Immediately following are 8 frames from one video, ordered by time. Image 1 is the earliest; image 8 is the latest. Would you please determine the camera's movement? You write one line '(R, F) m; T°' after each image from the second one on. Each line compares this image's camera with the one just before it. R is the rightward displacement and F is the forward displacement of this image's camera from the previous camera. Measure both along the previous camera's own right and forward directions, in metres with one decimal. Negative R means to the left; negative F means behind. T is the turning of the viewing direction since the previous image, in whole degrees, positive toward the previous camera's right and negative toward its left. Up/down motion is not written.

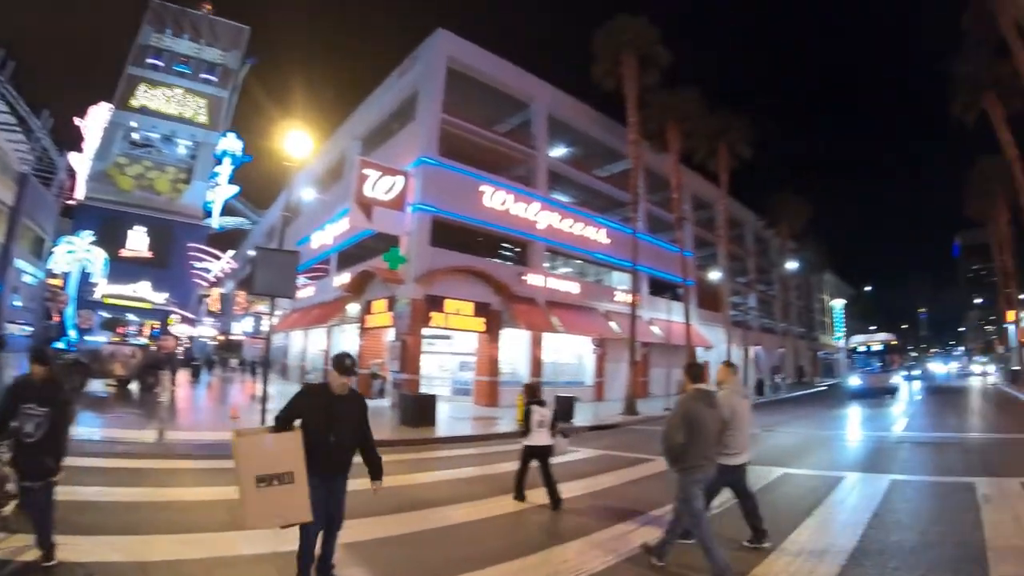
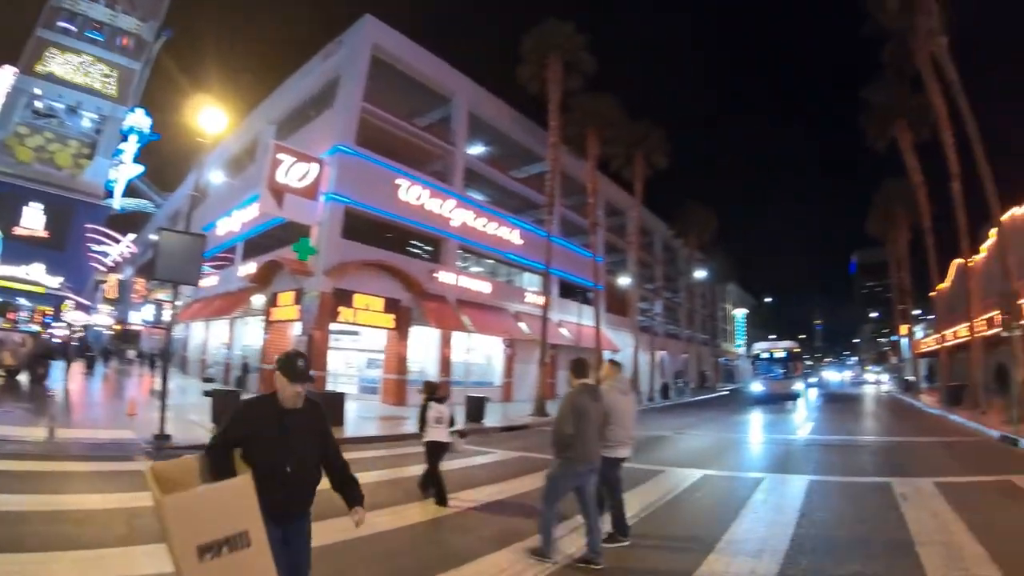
(-0.4, +0.4) m; +8°
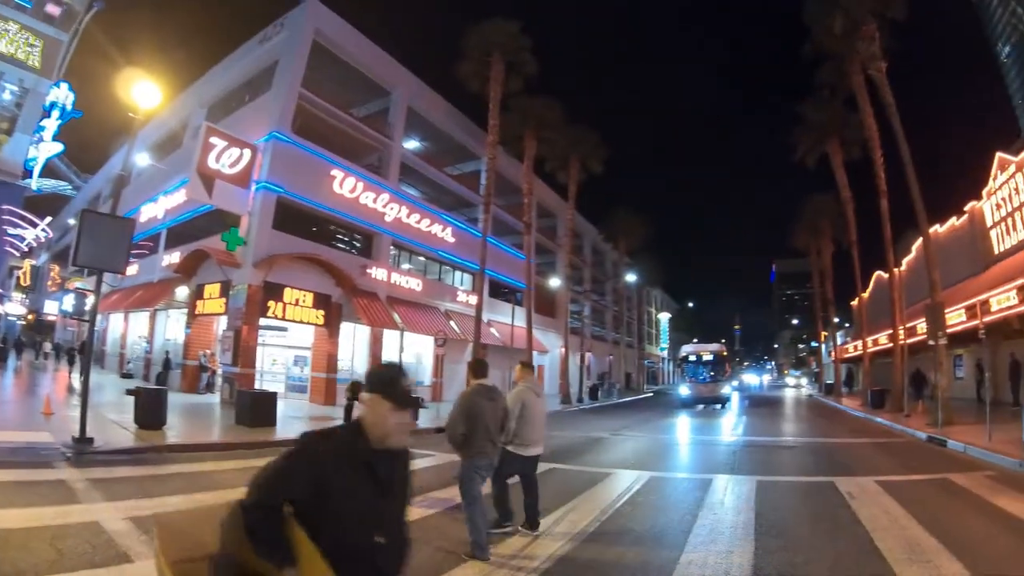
(-0.7, +0.3) m; +7°
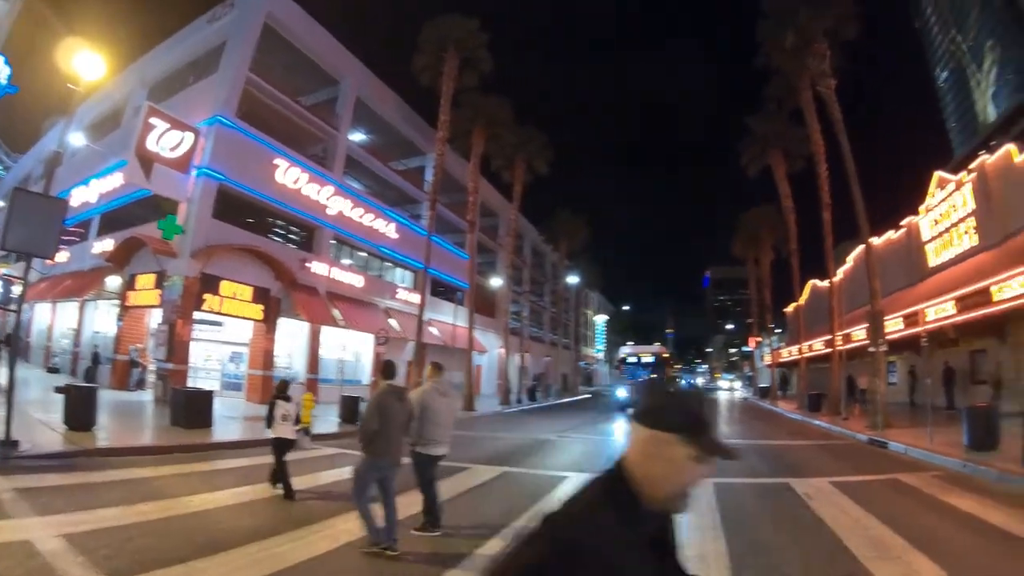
(-0.7, +0.3) m; +7°
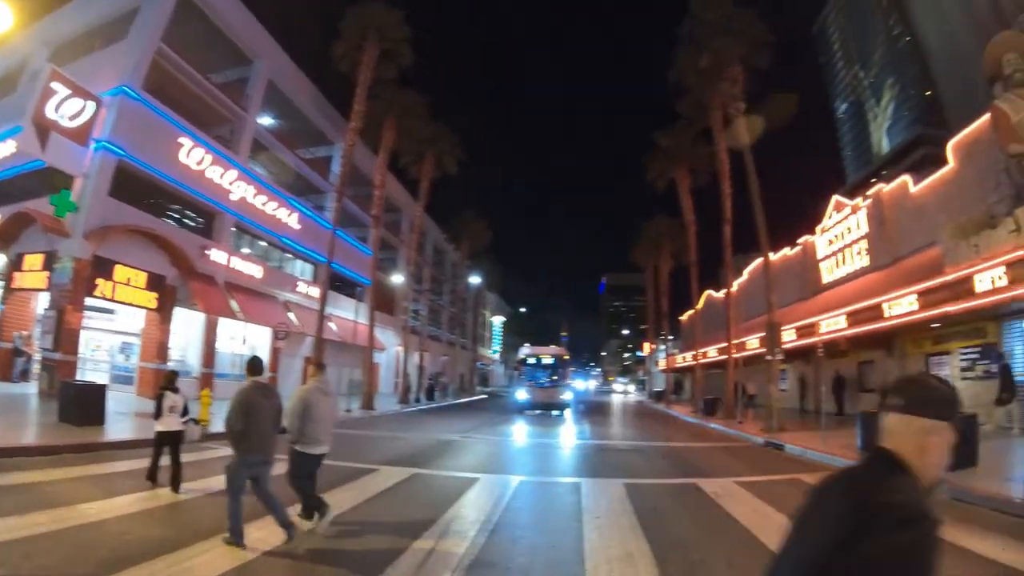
(-0.7, 0.0) m; +10°
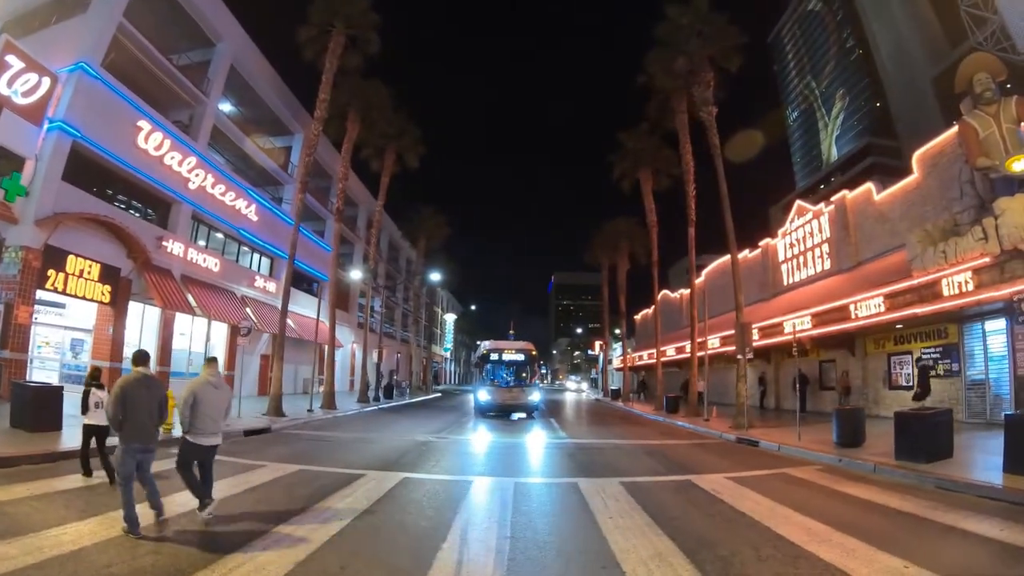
(-1.3, +0.3) m; +6°
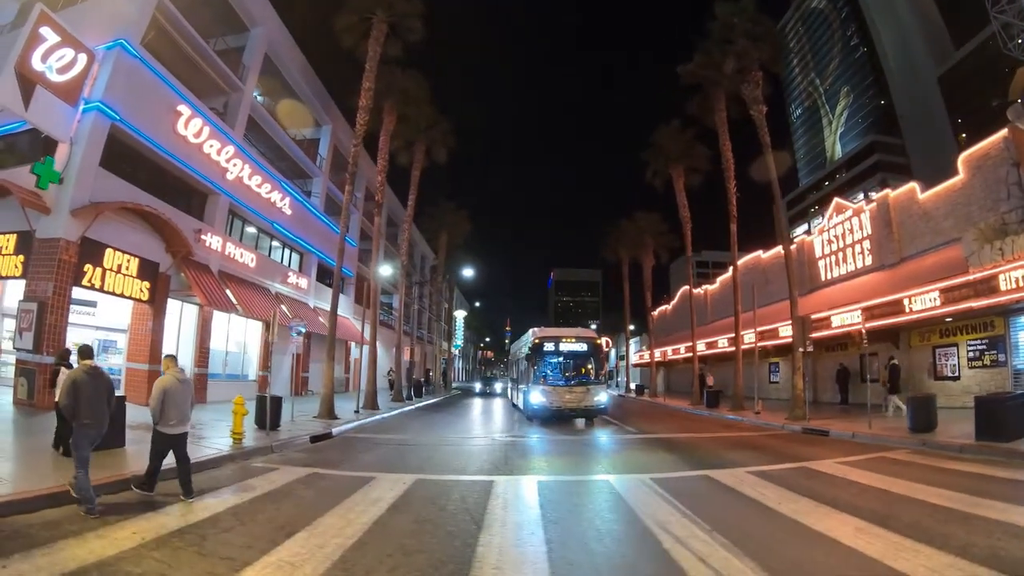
(-4.0, +0.4) m; +6°
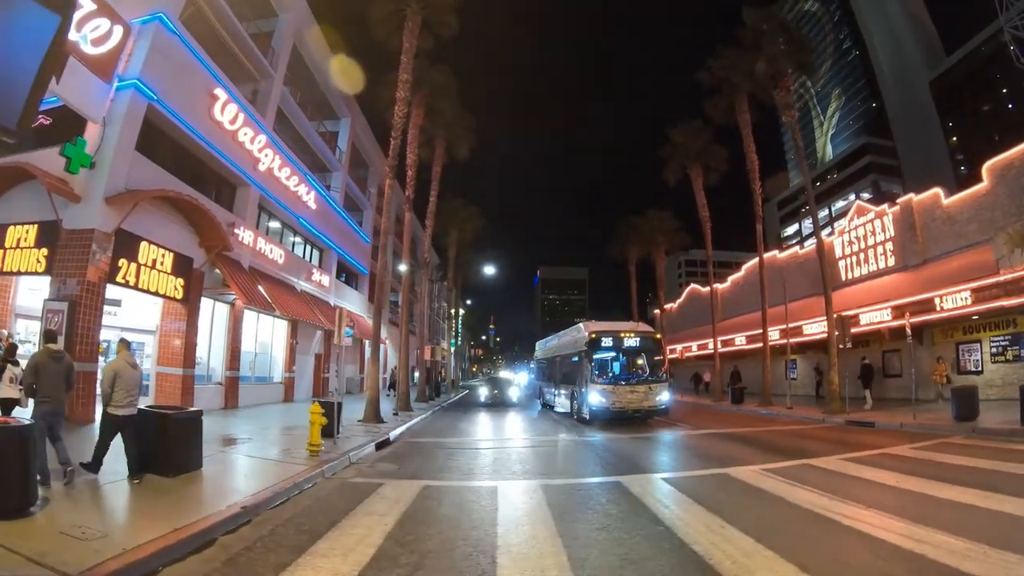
(-3.8, +0.6) m; +6°
